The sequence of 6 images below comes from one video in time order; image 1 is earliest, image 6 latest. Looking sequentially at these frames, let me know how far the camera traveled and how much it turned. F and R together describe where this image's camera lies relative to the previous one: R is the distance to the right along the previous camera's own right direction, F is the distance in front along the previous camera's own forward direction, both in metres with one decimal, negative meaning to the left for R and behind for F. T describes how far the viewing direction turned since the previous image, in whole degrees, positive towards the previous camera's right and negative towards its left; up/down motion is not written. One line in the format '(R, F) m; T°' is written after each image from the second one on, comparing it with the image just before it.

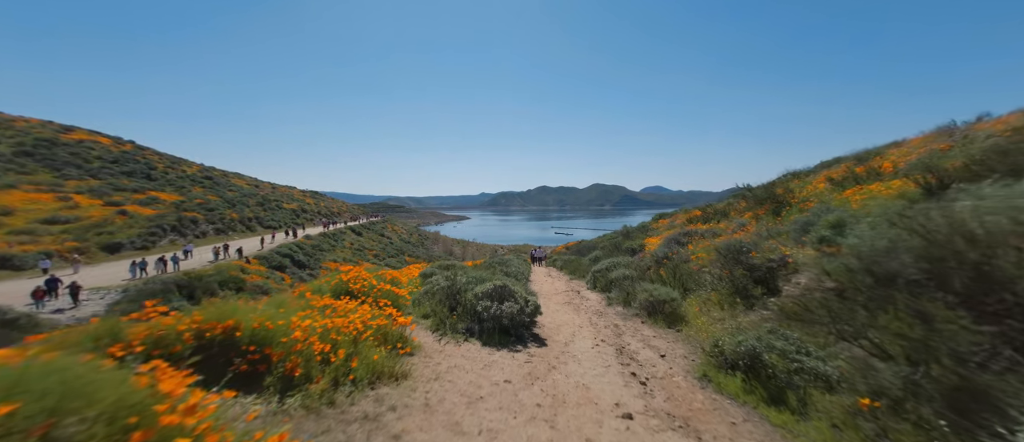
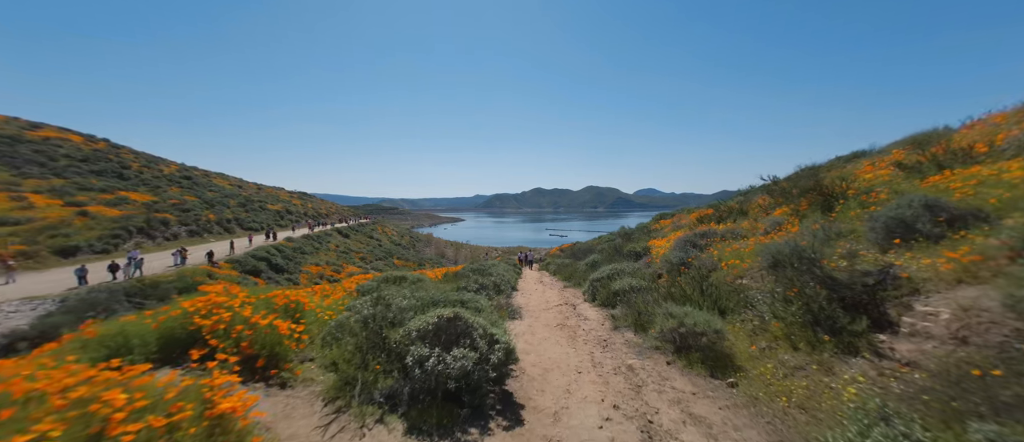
(+0.4, +2.4) m; +1°
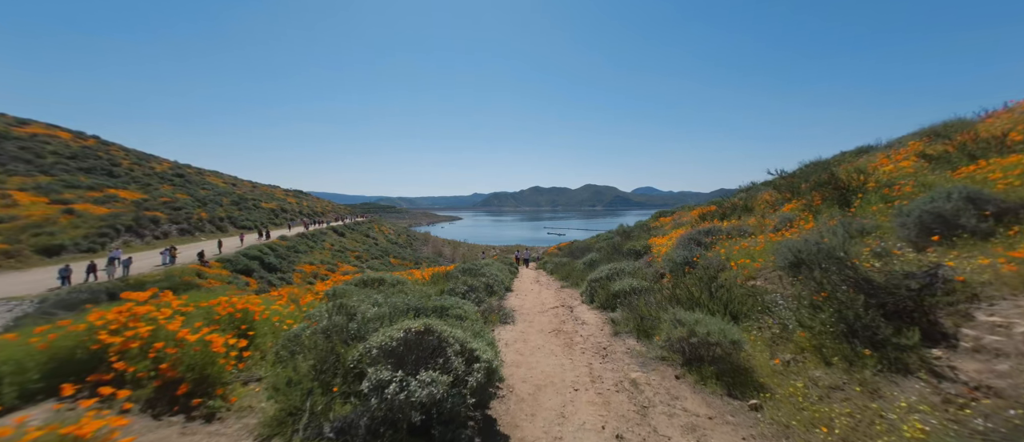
(+0.2, +0.7) m; 0°
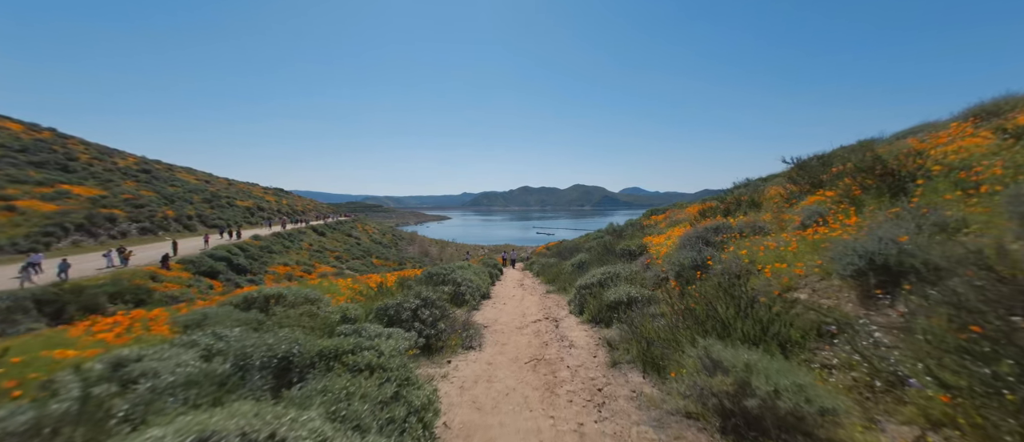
(+0.4, +1.8) m; +2°
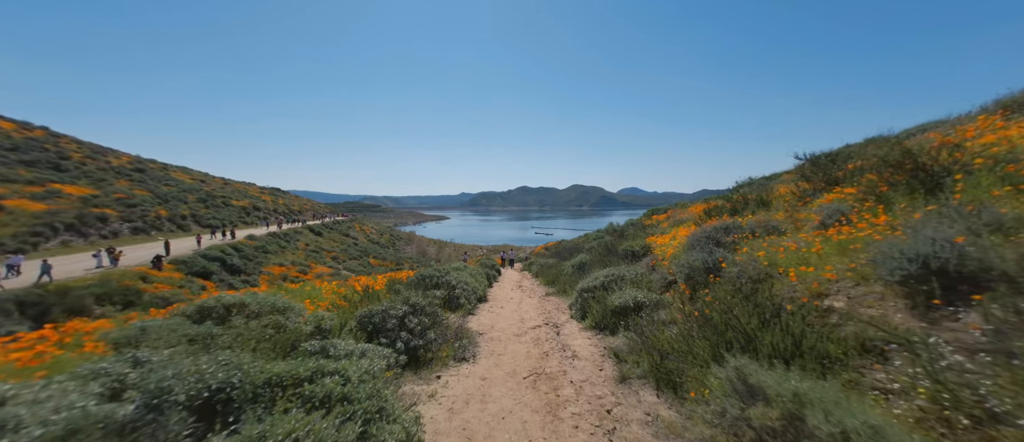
(0.0, +0.6) m; 0°
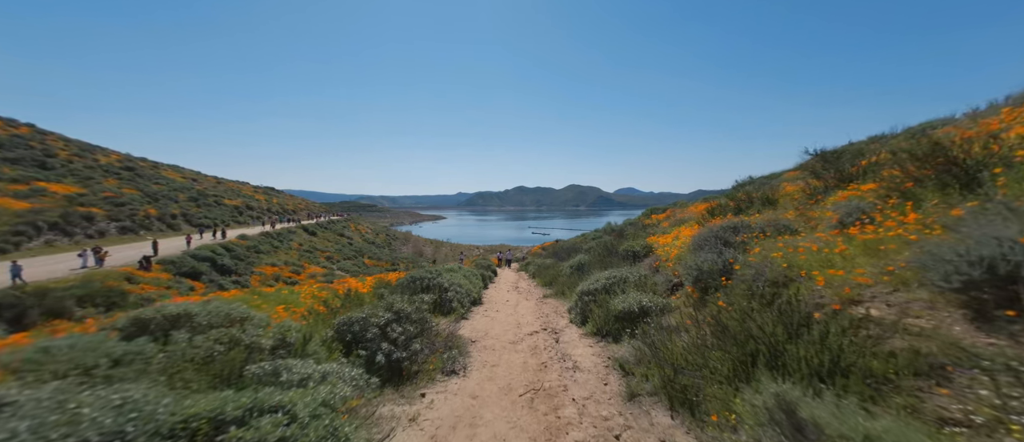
(0.0, +0.5) m; +1°
